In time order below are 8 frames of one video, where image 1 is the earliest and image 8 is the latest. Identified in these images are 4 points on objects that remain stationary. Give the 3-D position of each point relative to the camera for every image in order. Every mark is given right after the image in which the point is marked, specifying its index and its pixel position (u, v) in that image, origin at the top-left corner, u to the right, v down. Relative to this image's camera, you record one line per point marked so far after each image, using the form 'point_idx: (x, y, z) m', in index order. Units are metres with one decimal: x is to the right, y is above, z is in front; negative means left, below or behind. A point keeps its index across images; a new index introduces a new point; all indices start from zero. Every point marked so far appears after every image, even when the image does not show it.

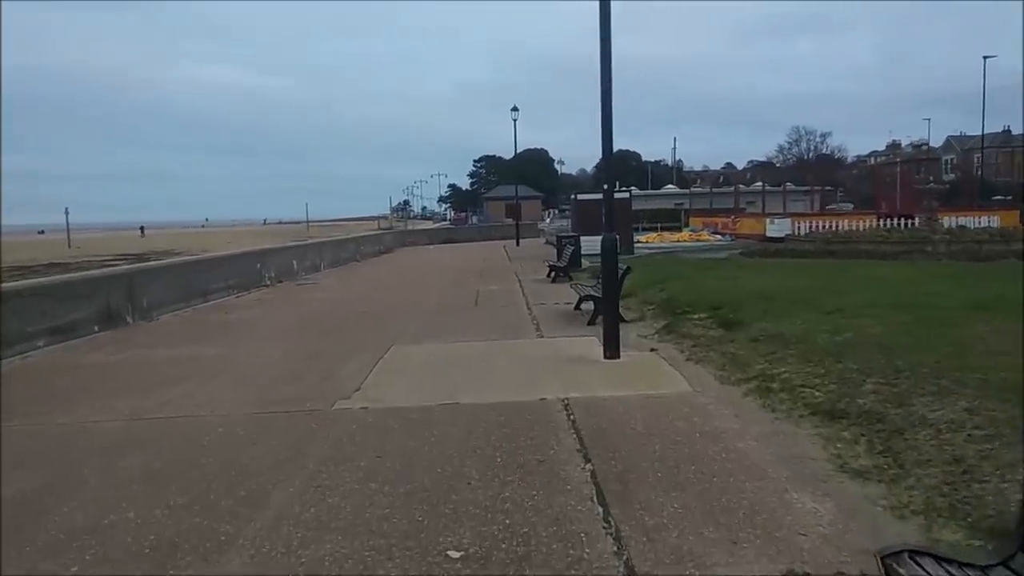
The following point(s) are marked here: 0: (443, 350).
0: (-1.0, -0.8, +11.1) m
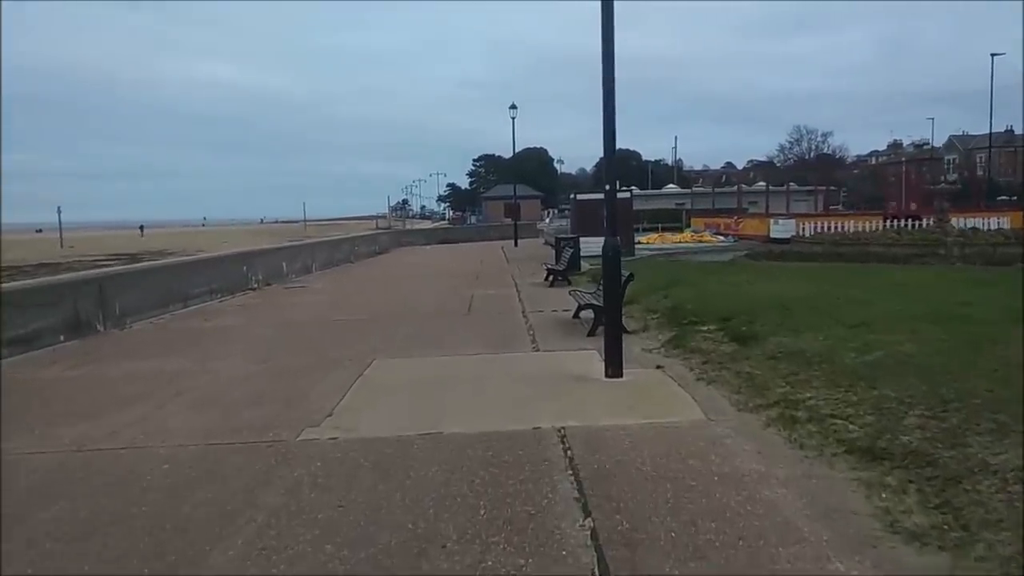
0: (-1.1, -0.9, +10.2) m
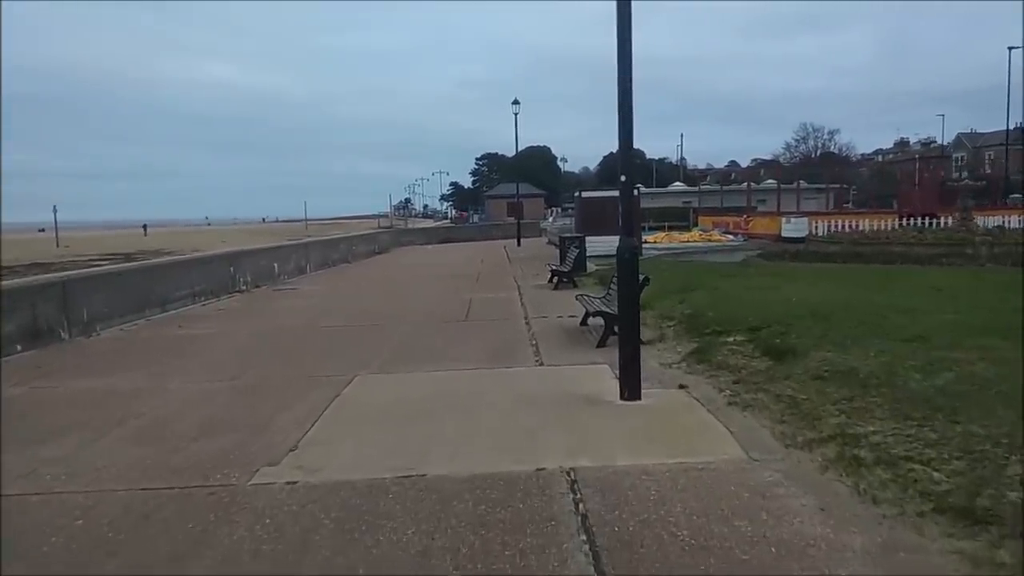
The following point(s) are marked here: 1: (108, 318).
0: (-1.1, -1.0, +8.9) m
1: (-7.6, -0.6, +14.8) m
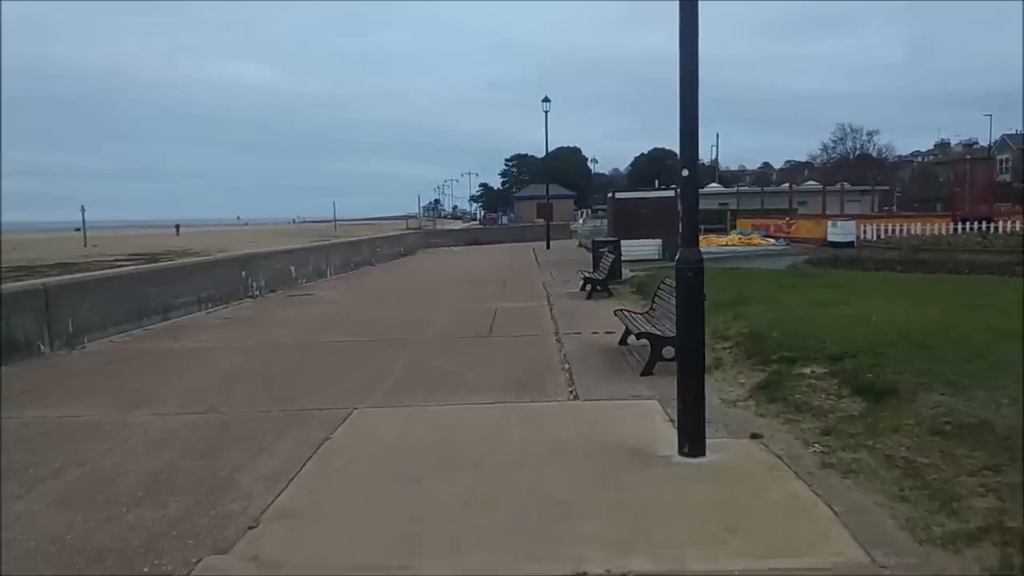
0: (-0.8, -1.2, +7.4) m
1: (-7.1, -0.7, +13.5) m
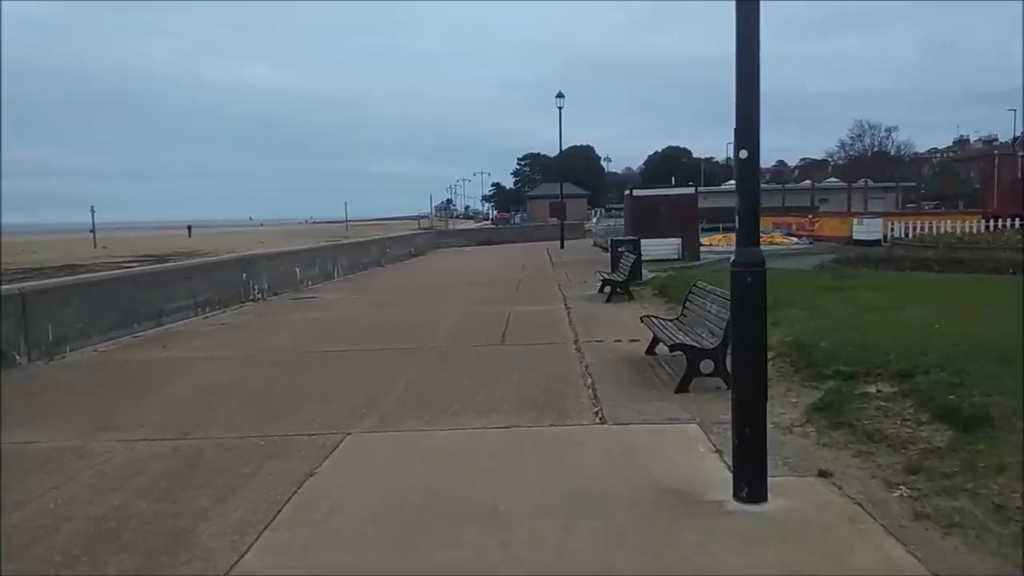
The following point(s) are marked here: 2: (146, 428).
0: (-0.7, -1.2, +6.4) m
1: (-6.8, -0.8, +12.6) m
2: (-3.3, -1.3, +7.2) m
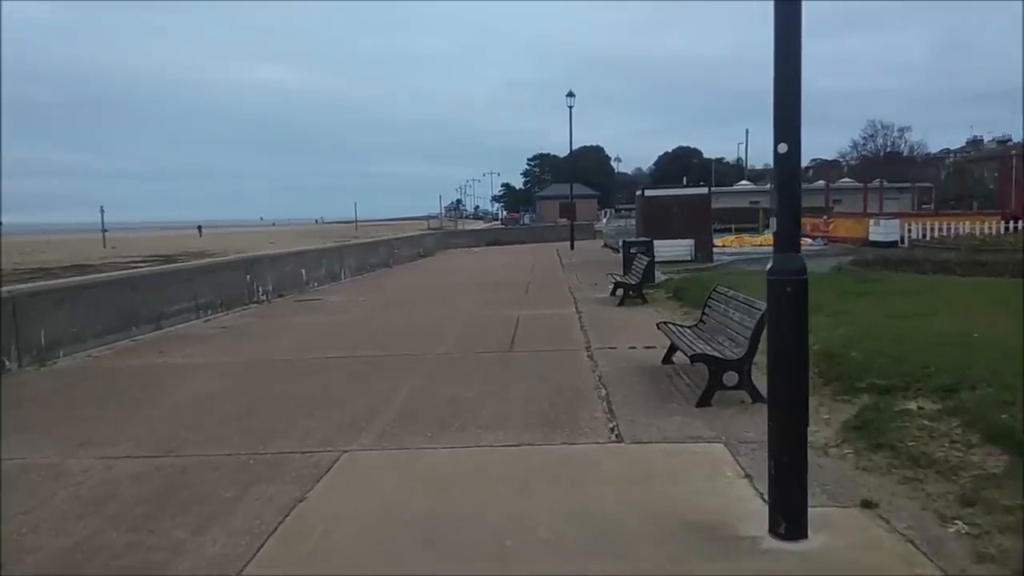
0: (-0.6, -1.3, +5.9) m
1: (-6.7, -0.8, +12.2) m
2: (-3.2, -1.3, +6.7) m
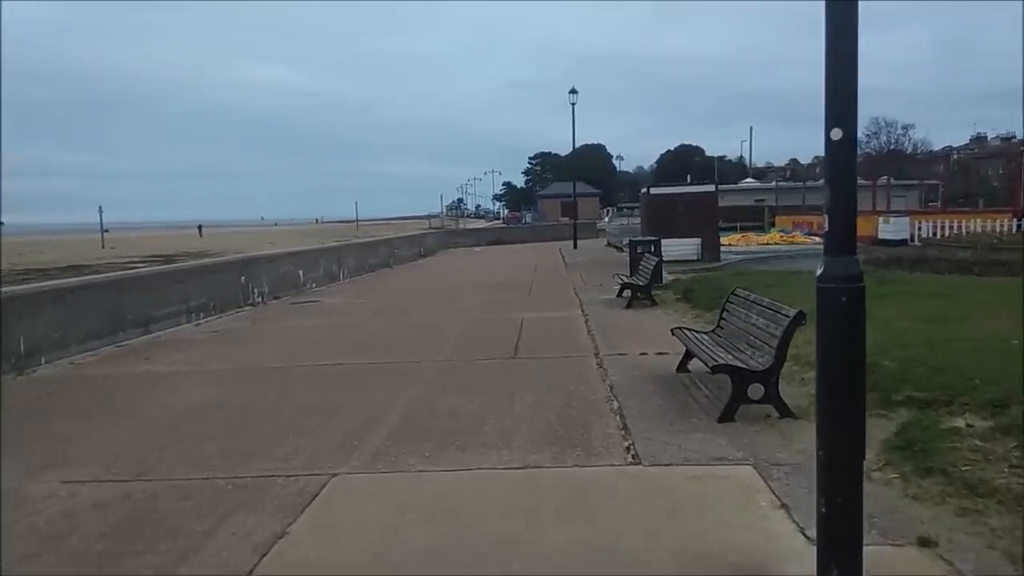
0: (-0.6, -1.3, +5.3) m
1: (-6.6, -0.9, +11.6) m
2: (-3.2, -1.4, +6.1) m
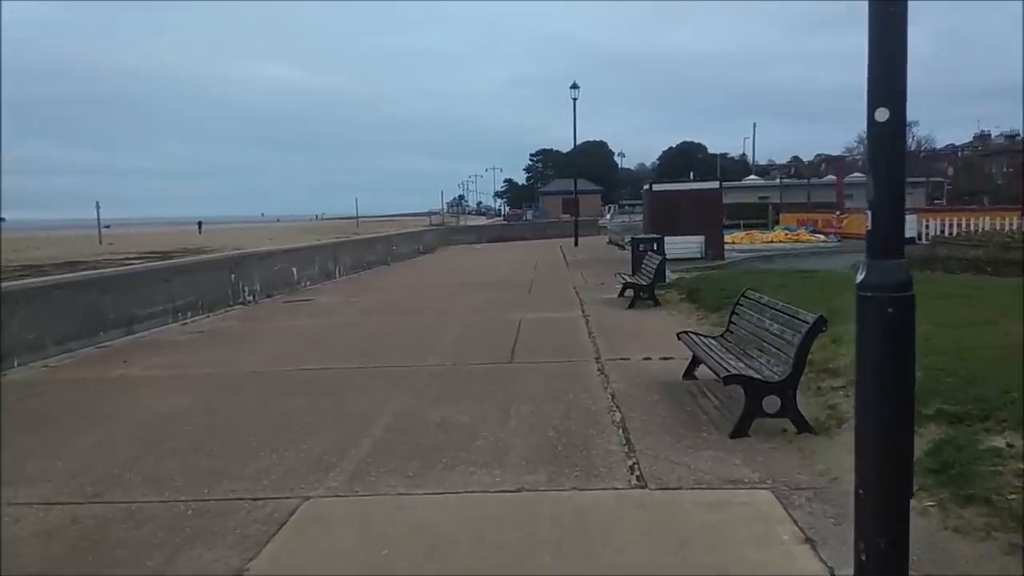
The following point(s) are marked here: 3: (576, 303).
0: (-0.6, -1.4, +4.8) m
1: (-6.7, -0.8, +11.1) m
2: (-3.2, -1.4, +5.6) m
3: (+1.2, -0.3, +15.7) m
